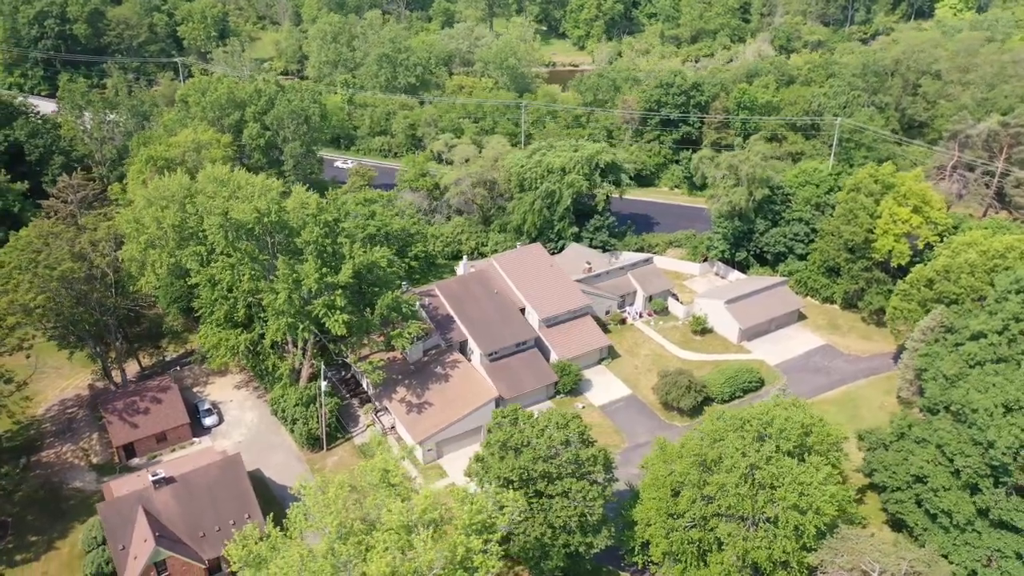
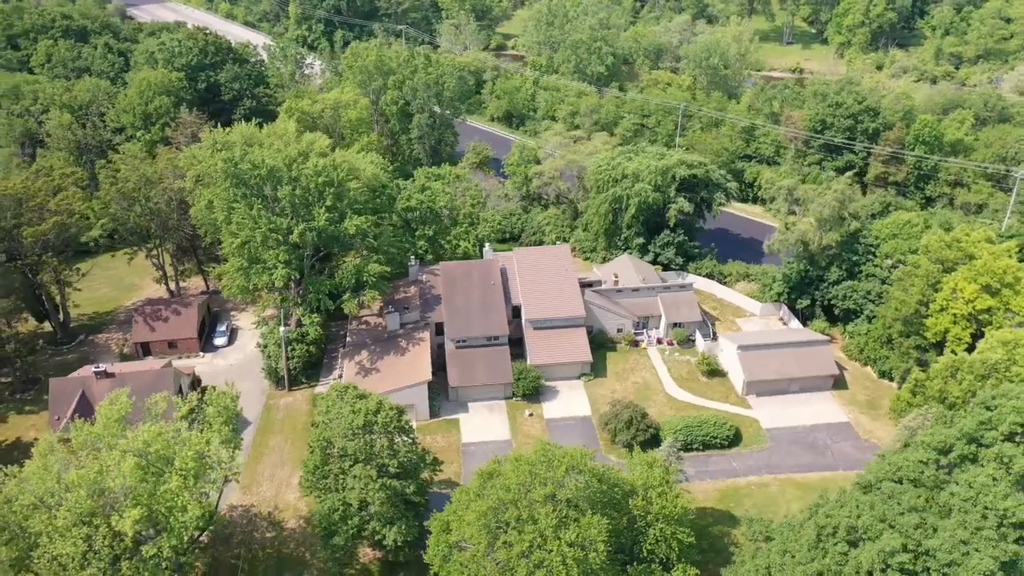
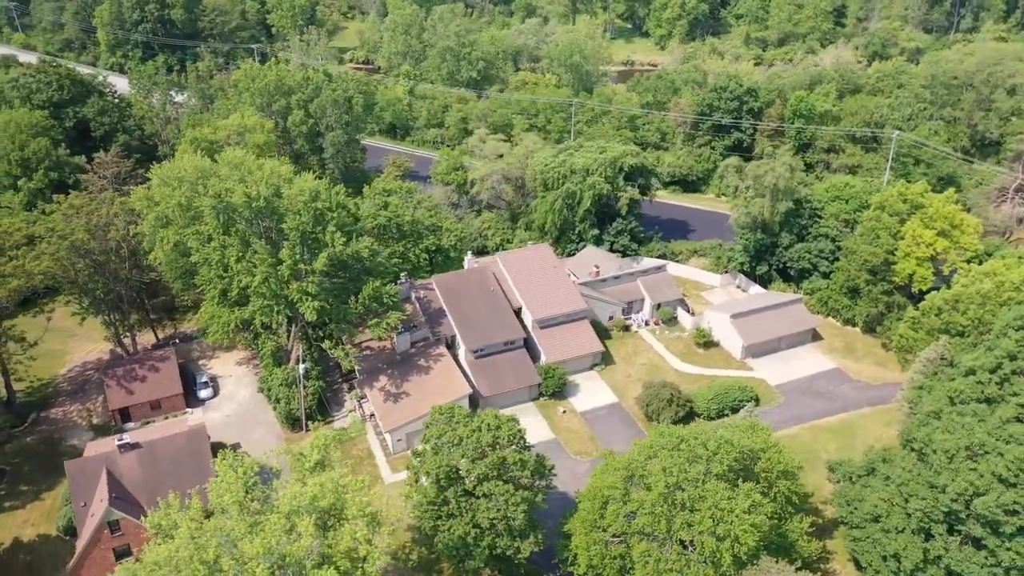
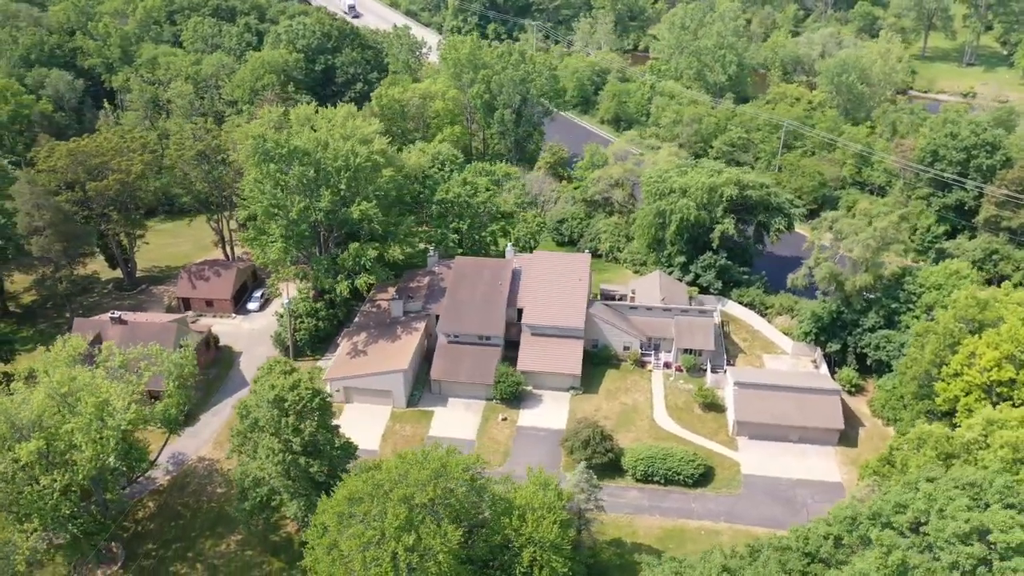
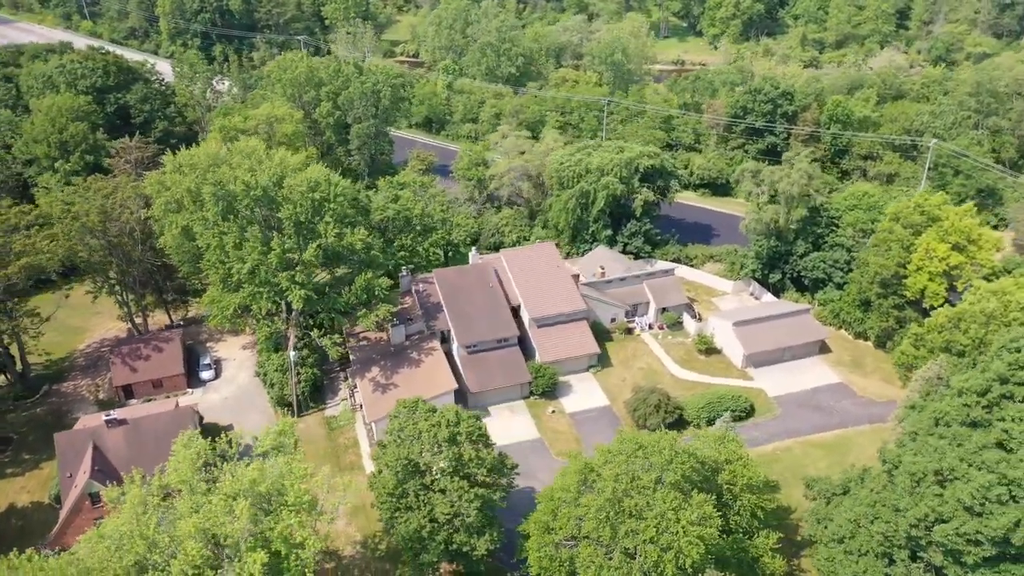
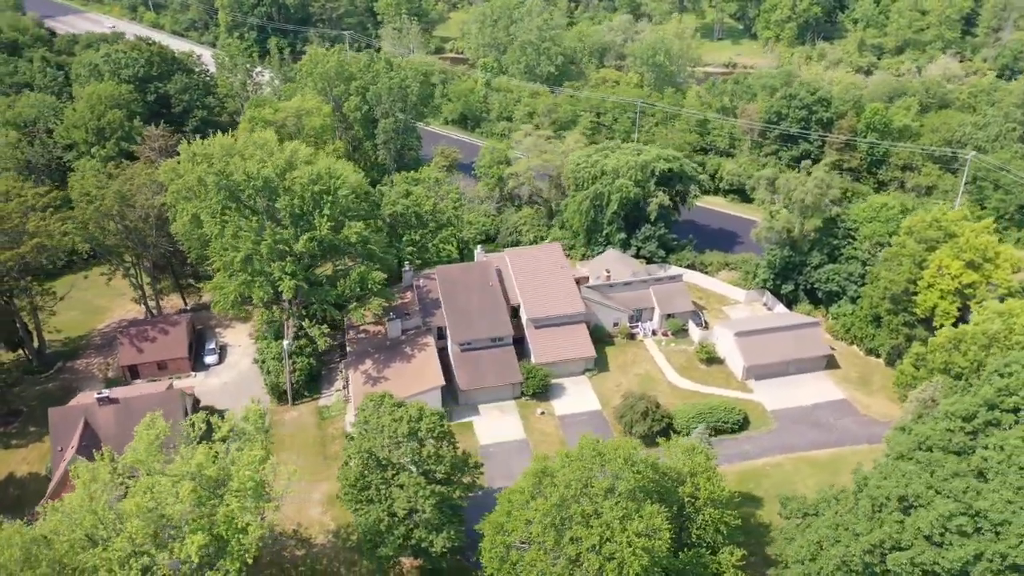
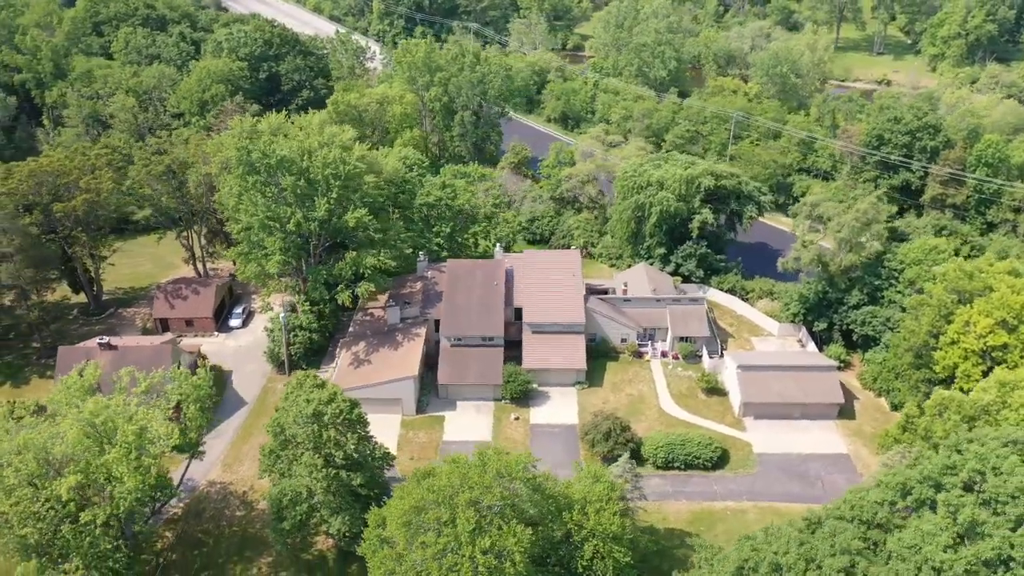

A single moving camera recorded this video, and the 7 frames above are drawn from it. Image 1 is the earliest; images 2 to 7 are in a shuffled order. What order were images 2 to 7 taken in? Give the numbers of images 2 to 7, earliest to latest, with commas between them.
3, 5, 6, 2, 7, 4
